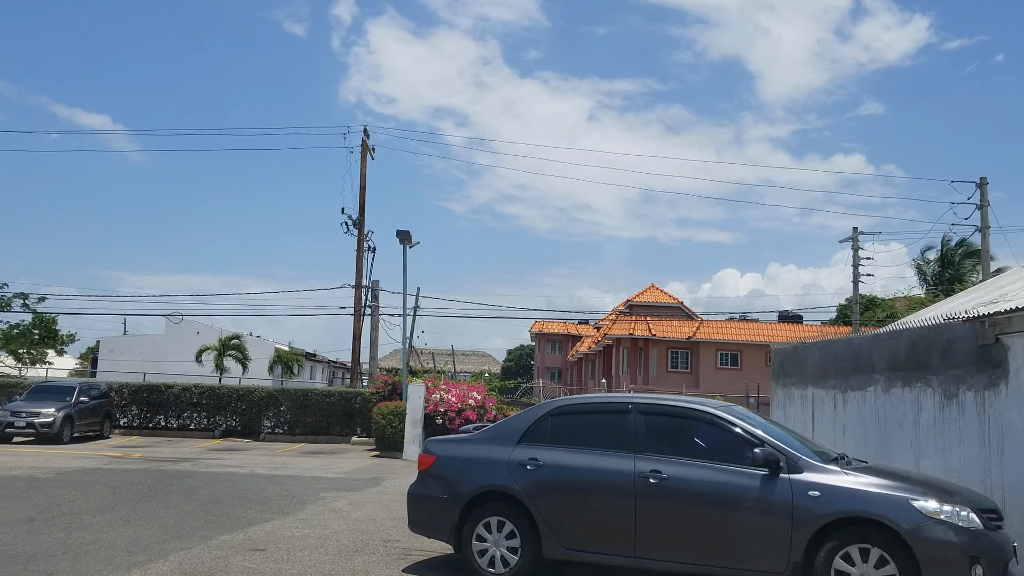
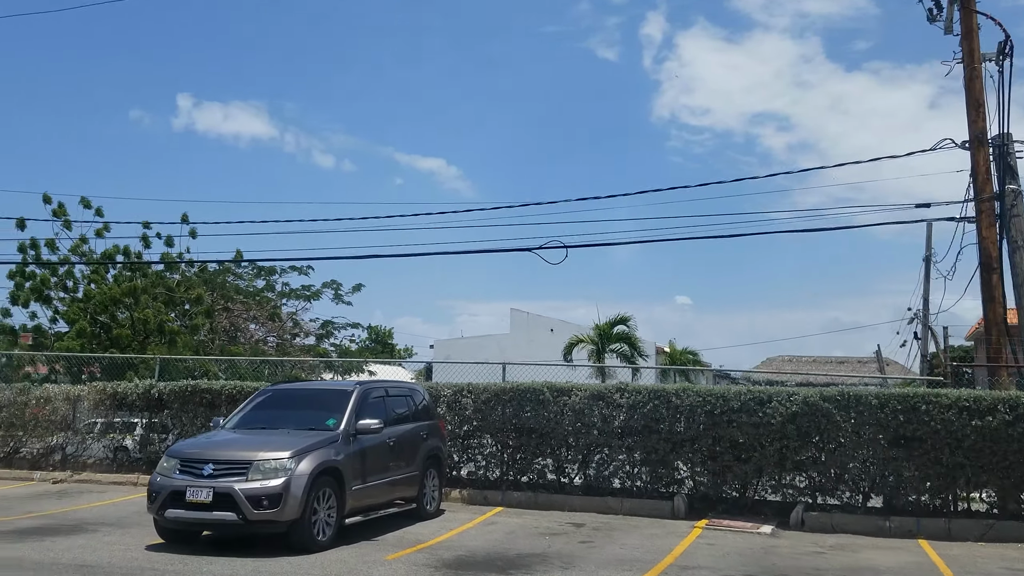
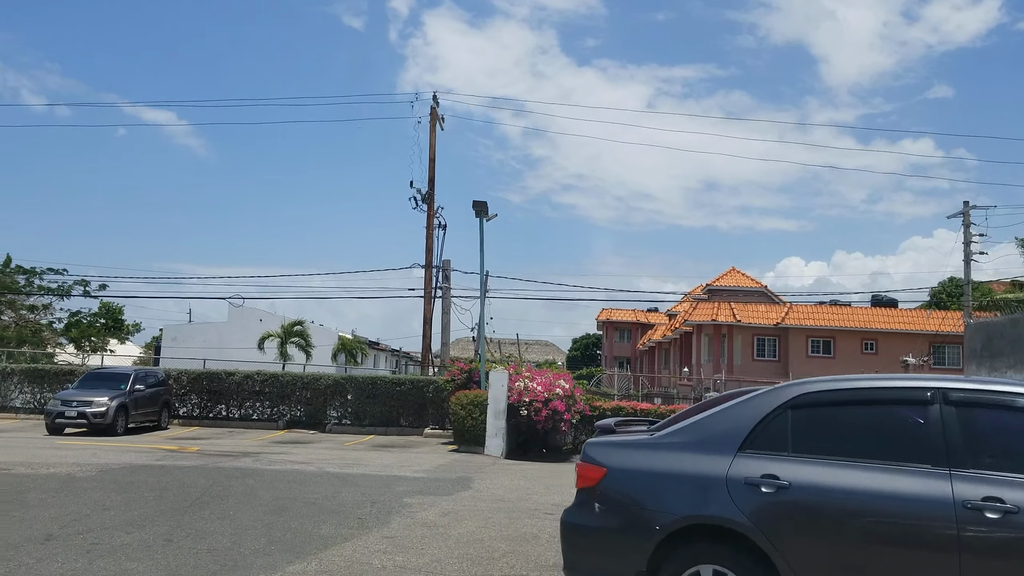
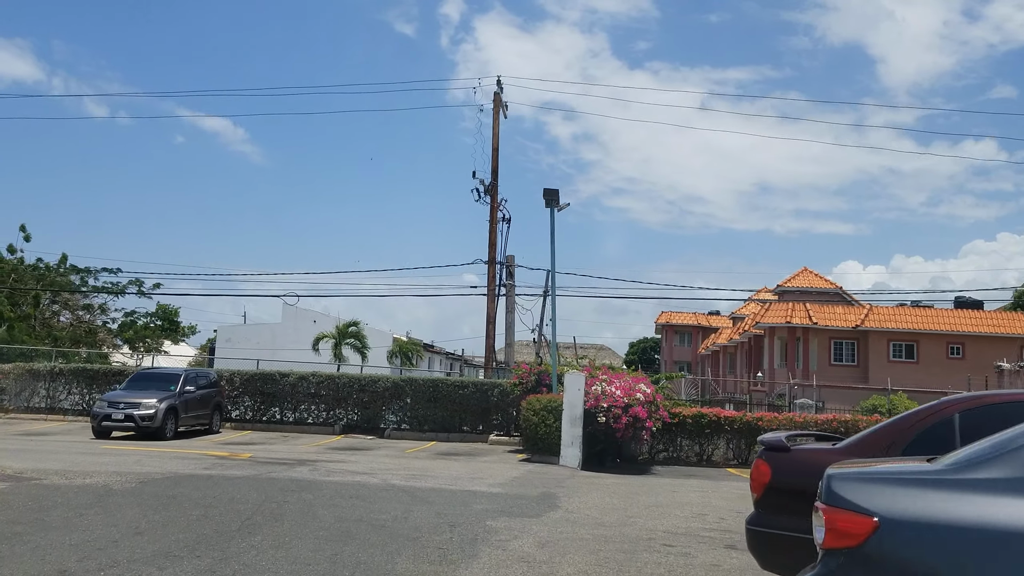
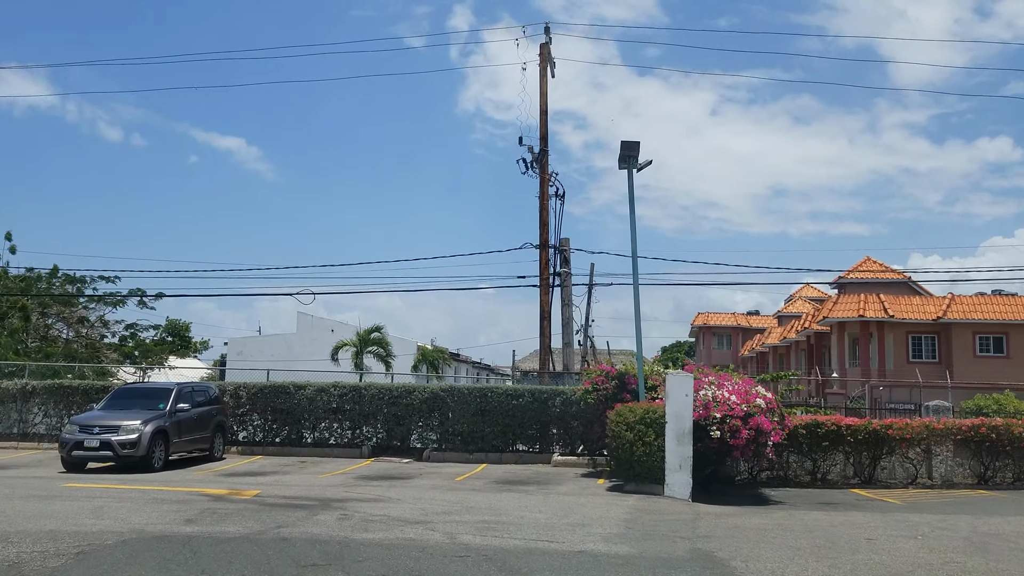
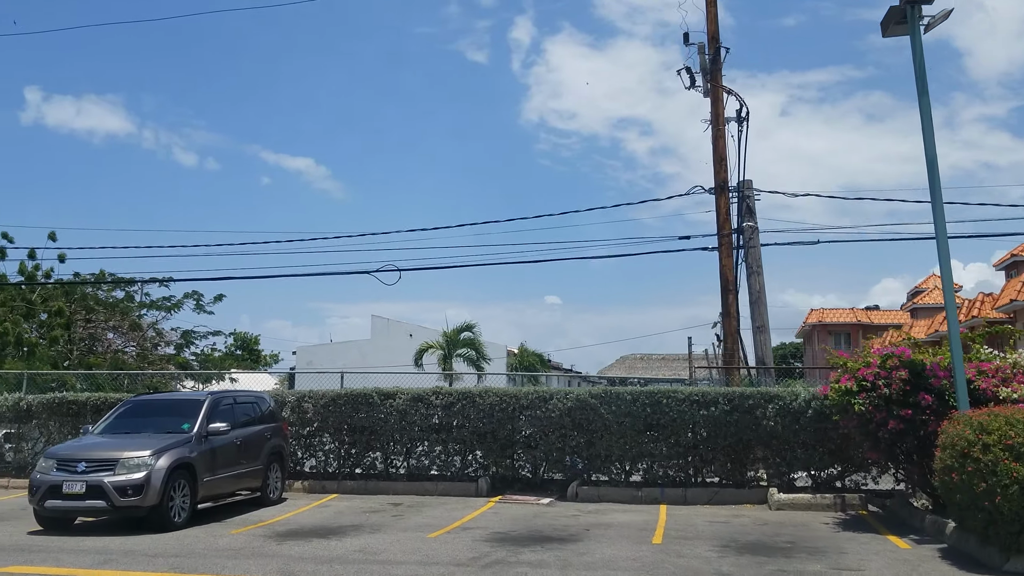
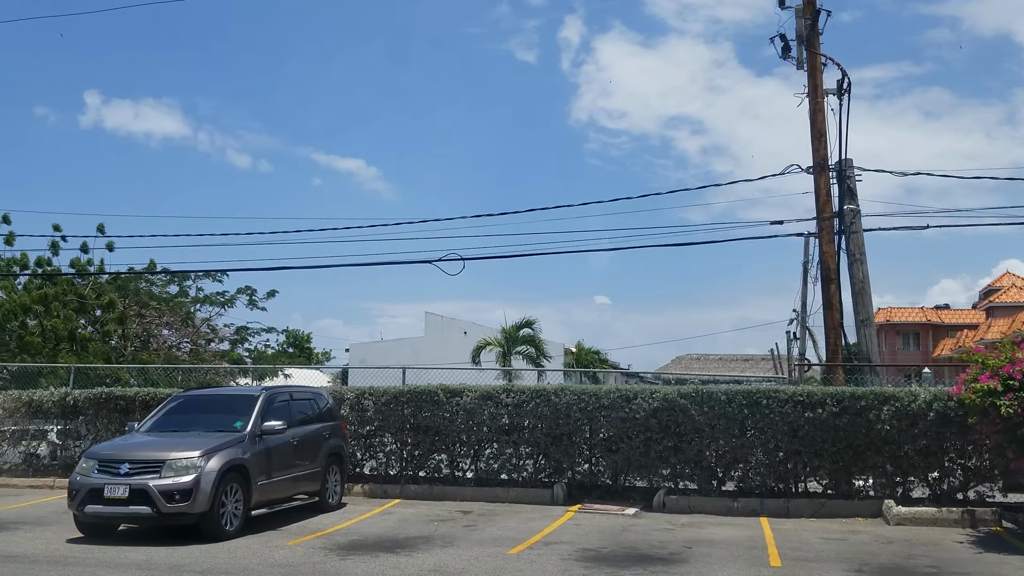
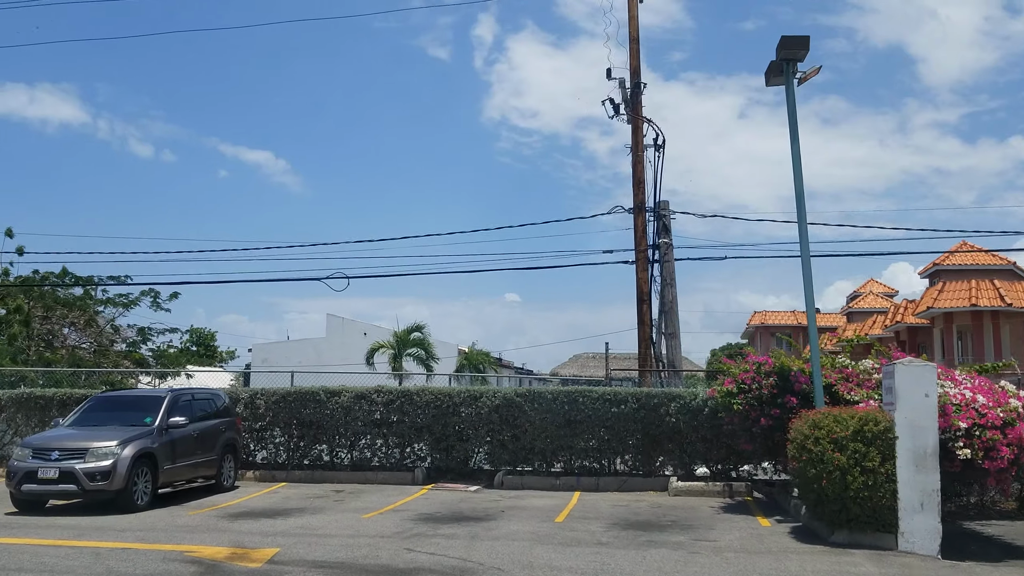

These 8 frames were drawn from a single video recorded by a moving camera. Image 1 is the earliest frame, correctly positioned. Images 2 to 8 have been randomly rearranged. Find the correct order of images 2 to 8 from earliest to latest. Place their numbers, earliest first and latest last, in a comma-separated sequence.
3, 4, 5, 8, 6, 7, 2
